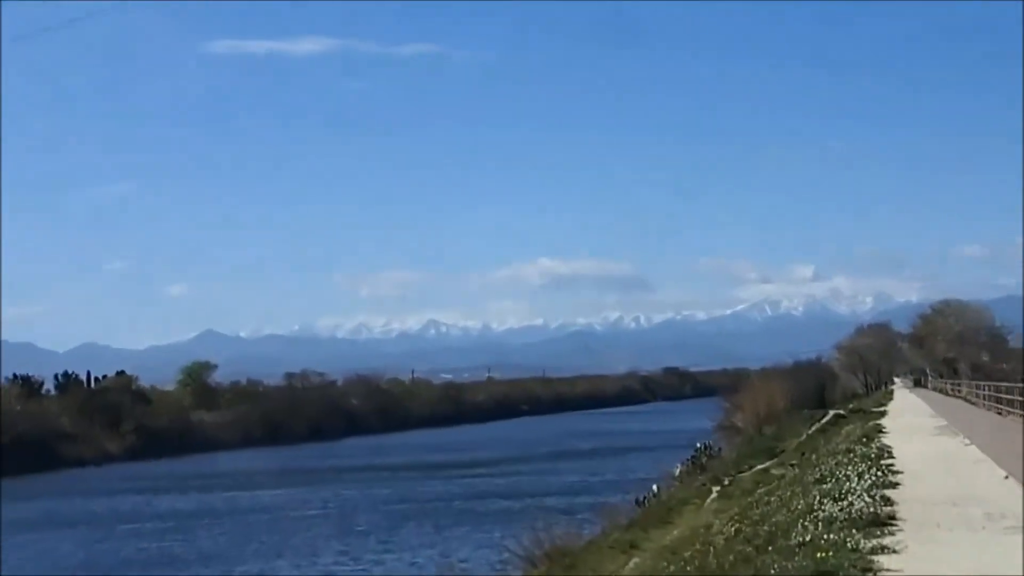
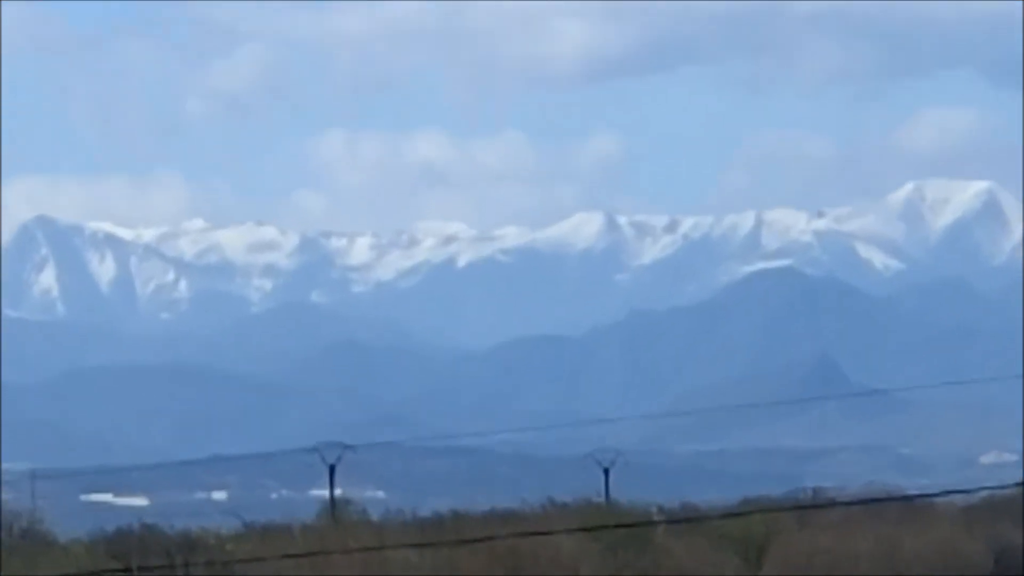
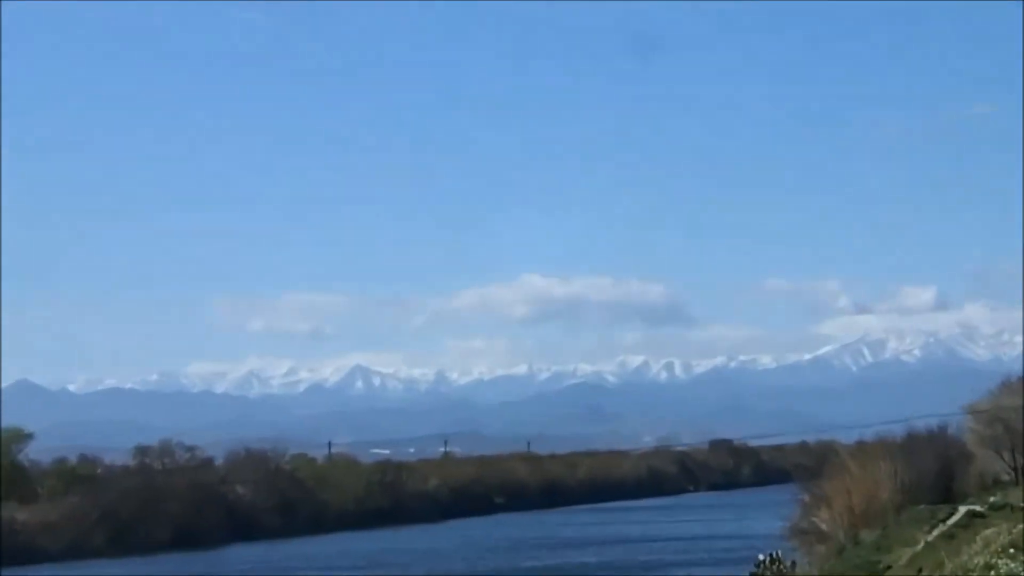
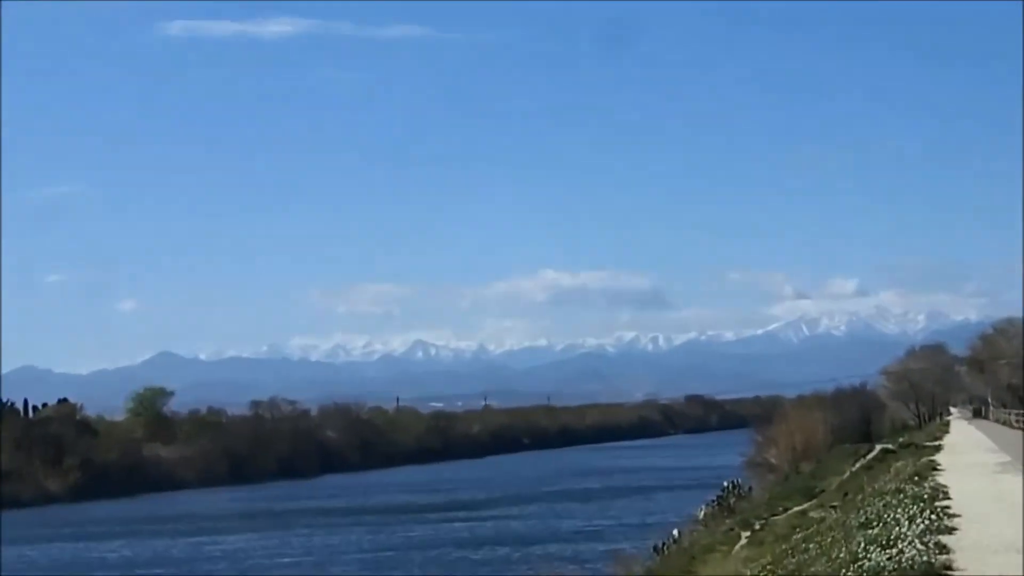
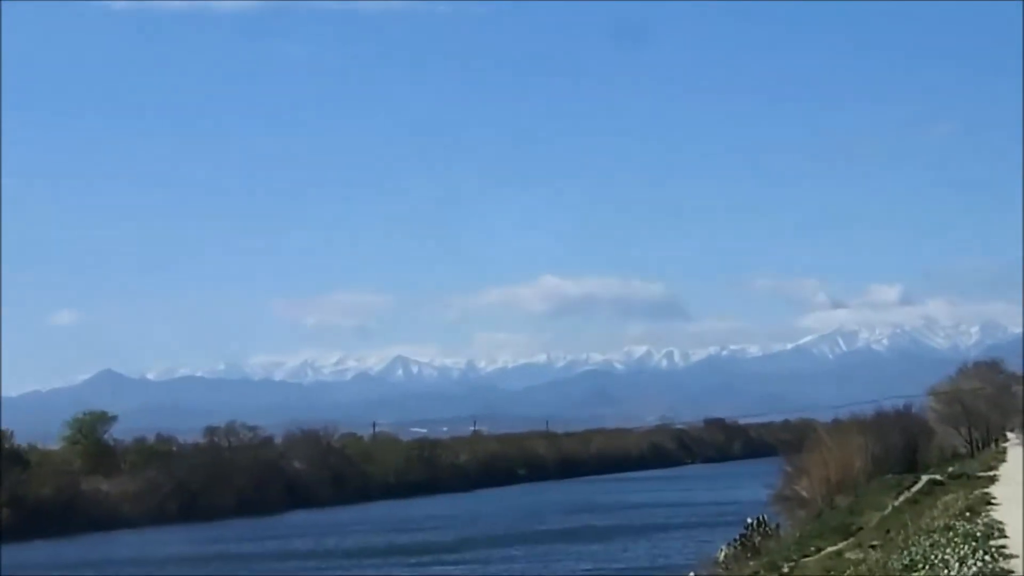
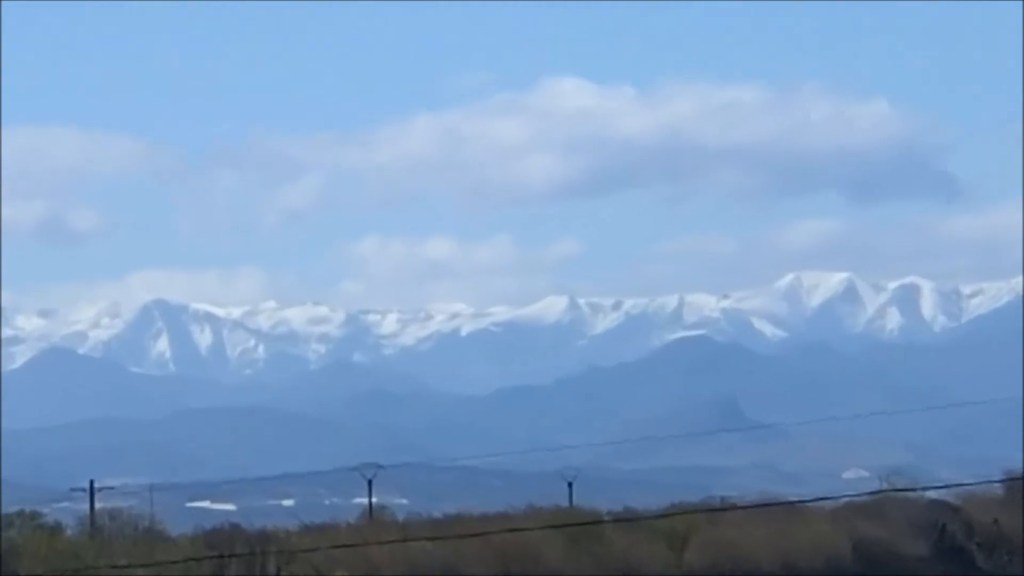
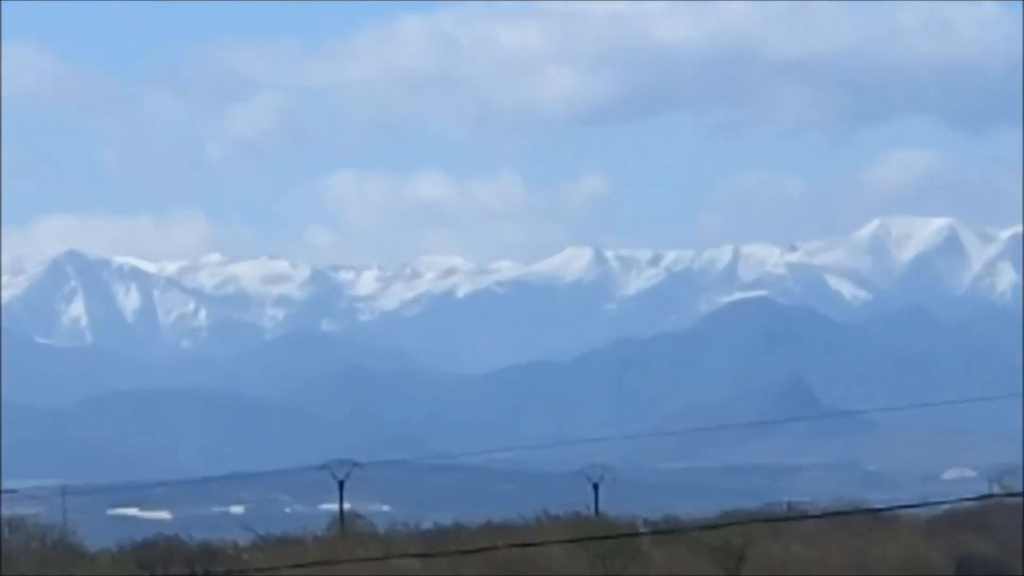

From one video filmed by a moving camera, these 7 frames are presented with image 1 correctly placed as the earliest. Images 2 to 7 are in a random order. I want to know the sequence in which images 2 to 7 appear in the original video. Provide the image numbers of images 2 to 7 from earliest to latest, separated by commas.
4, 5, 3, 6, 7, 2
